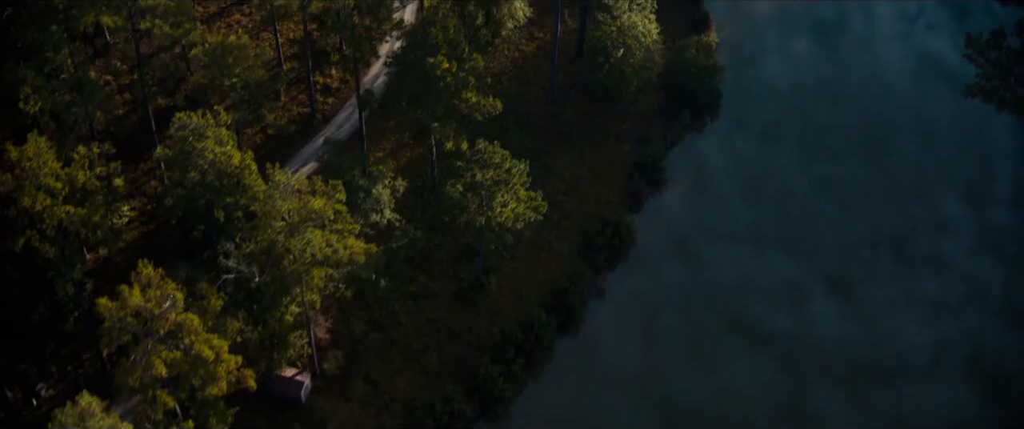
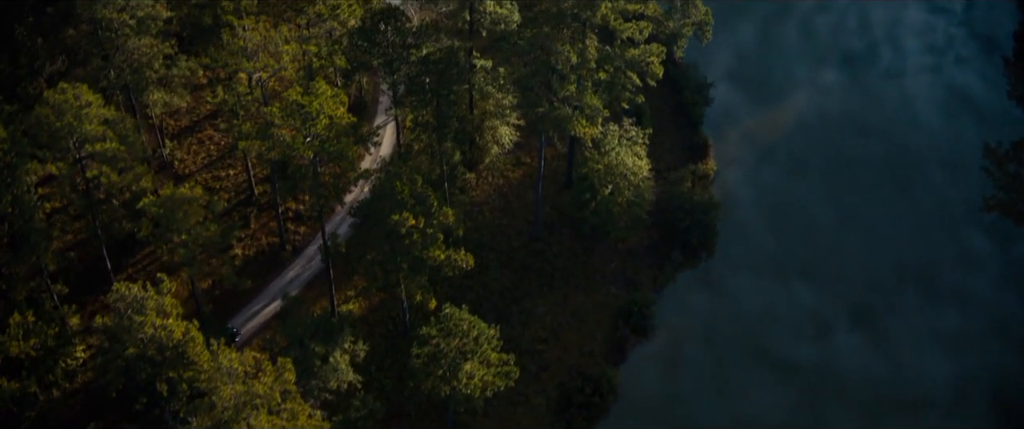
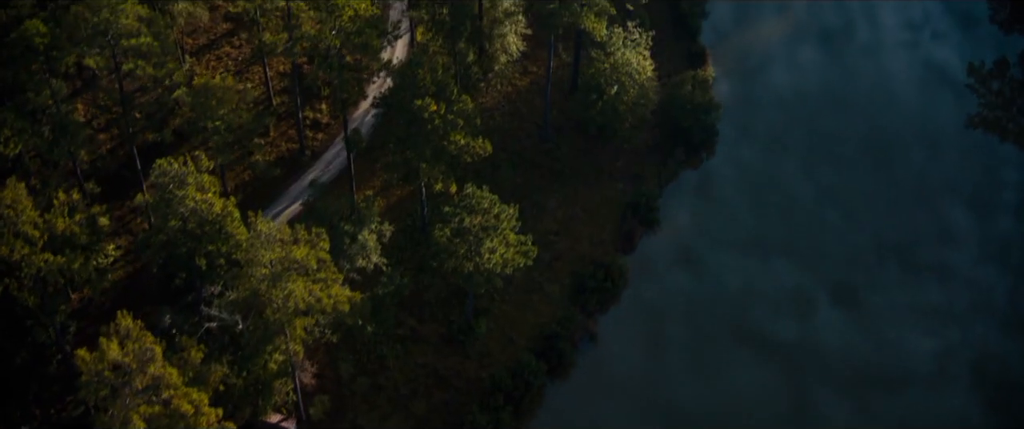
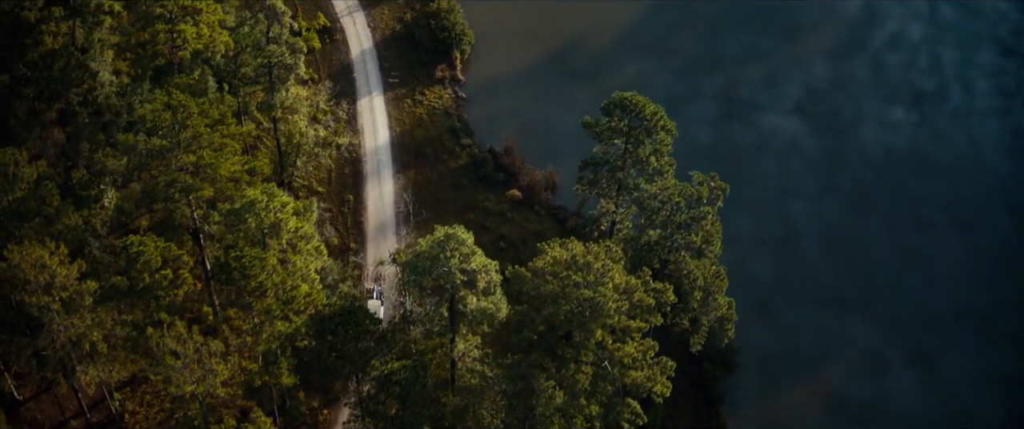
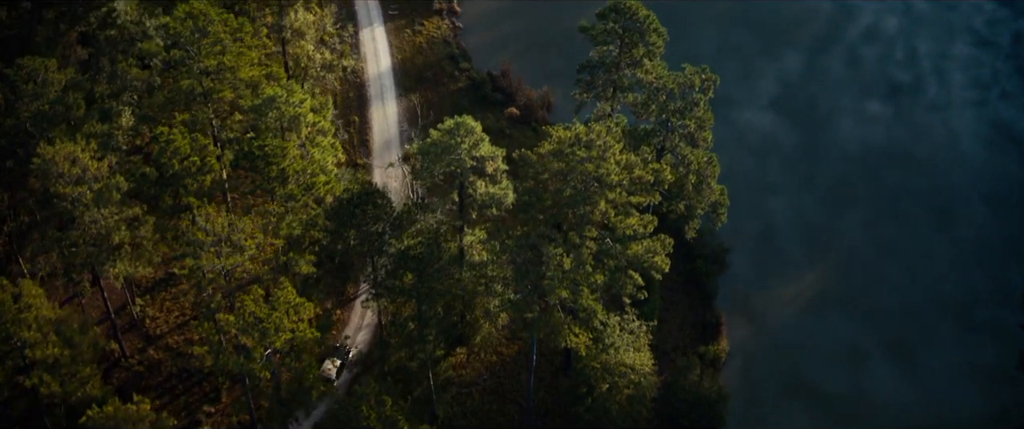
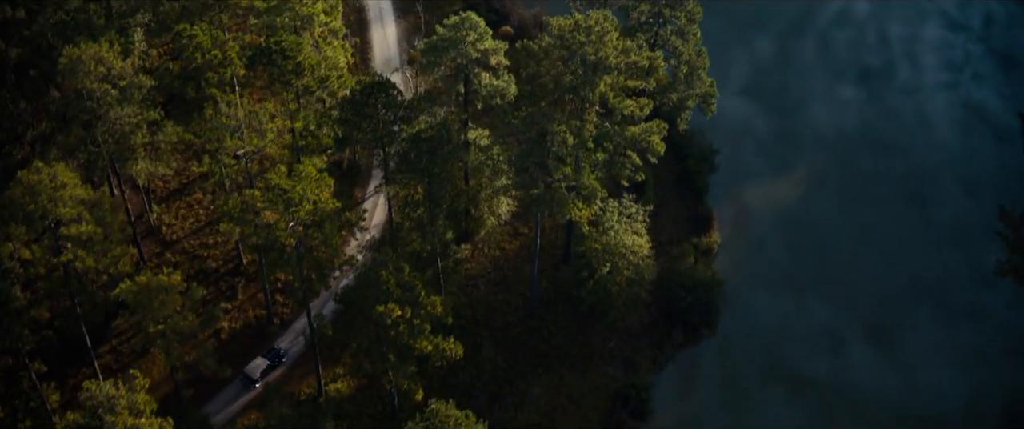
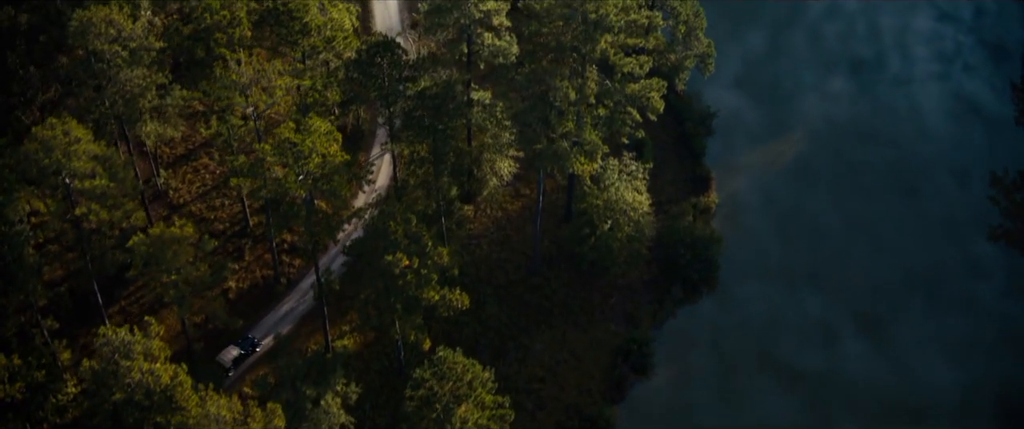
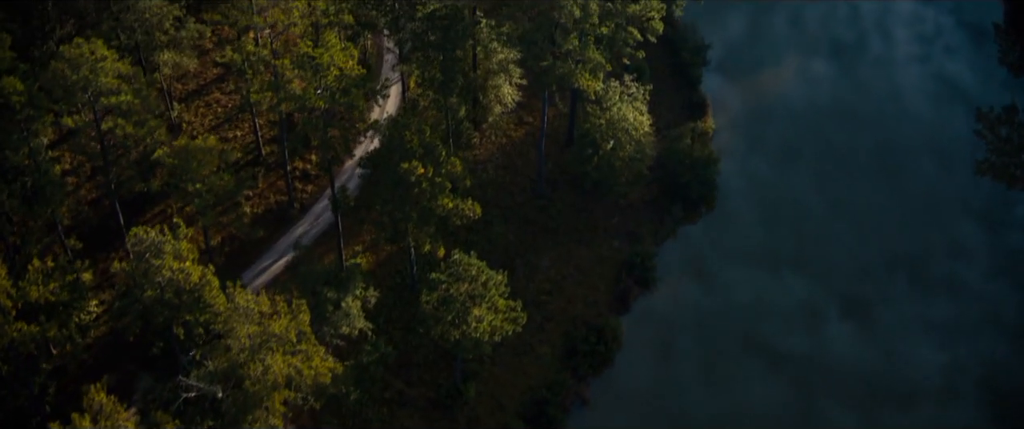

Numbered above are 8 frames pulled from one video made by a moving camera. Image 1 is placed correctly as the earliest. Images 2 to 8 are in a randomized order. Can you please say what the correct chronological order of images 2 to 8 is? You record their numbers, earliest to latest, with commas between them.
3, 8, 2, 7, 6, 5, 4
